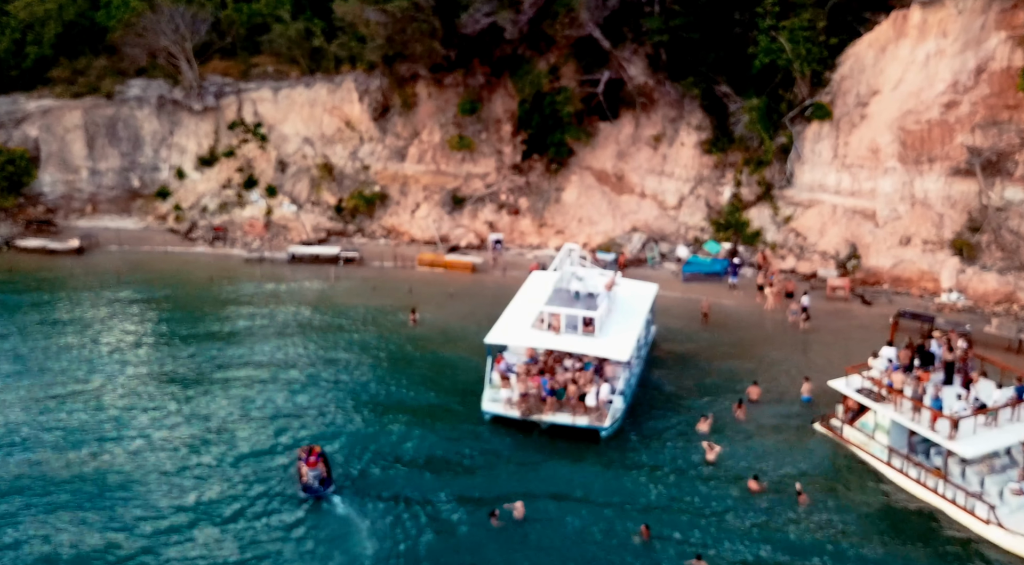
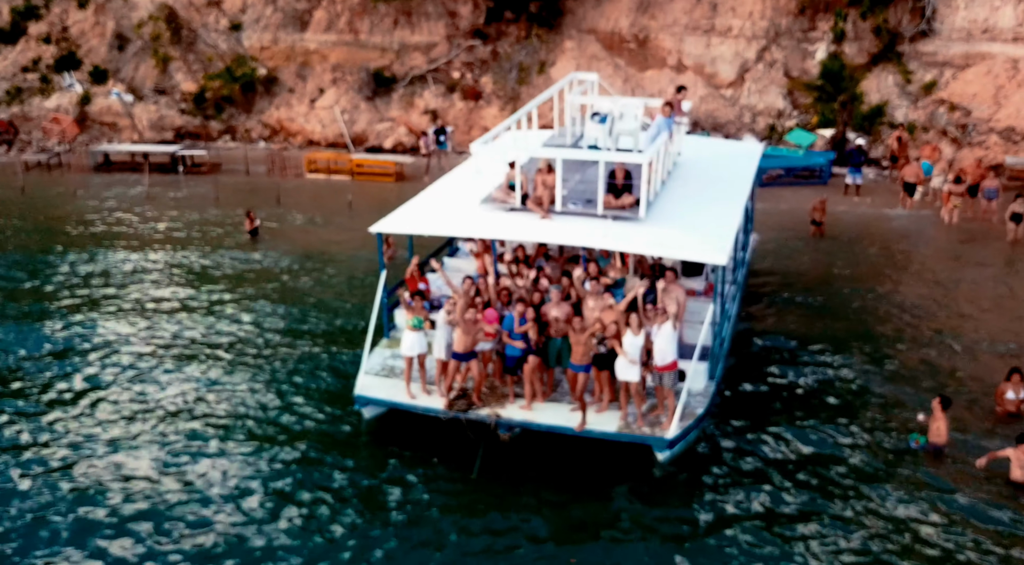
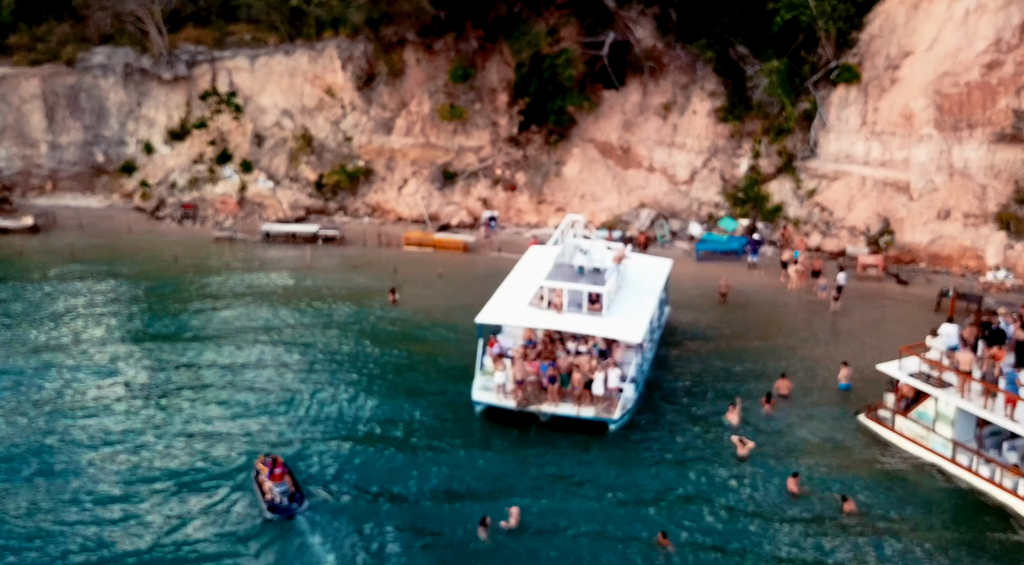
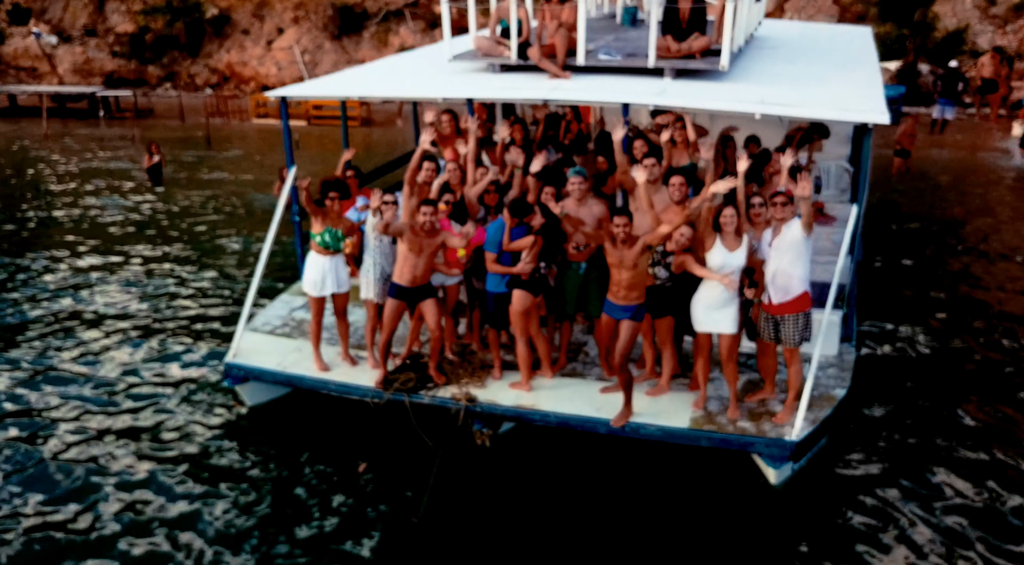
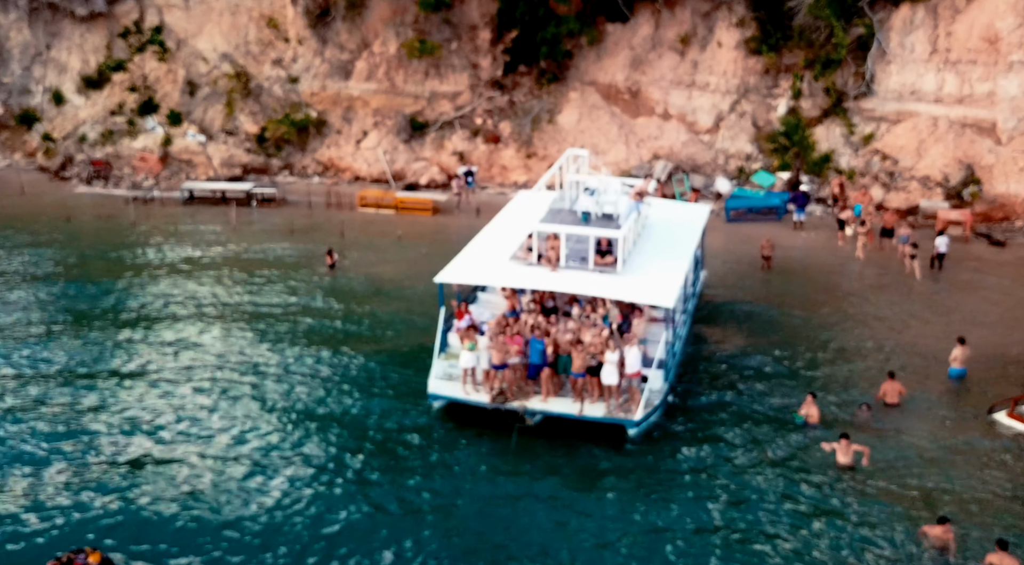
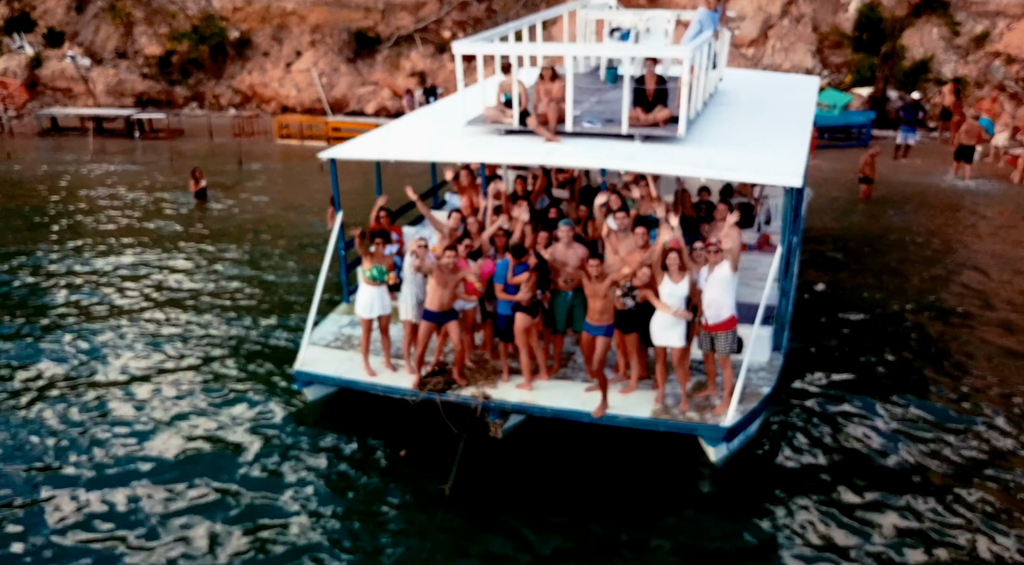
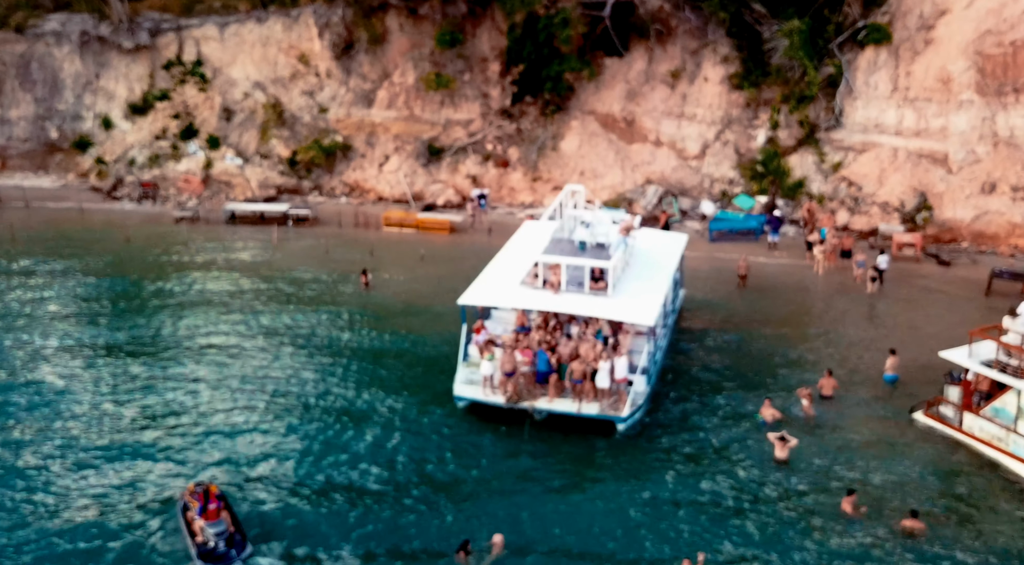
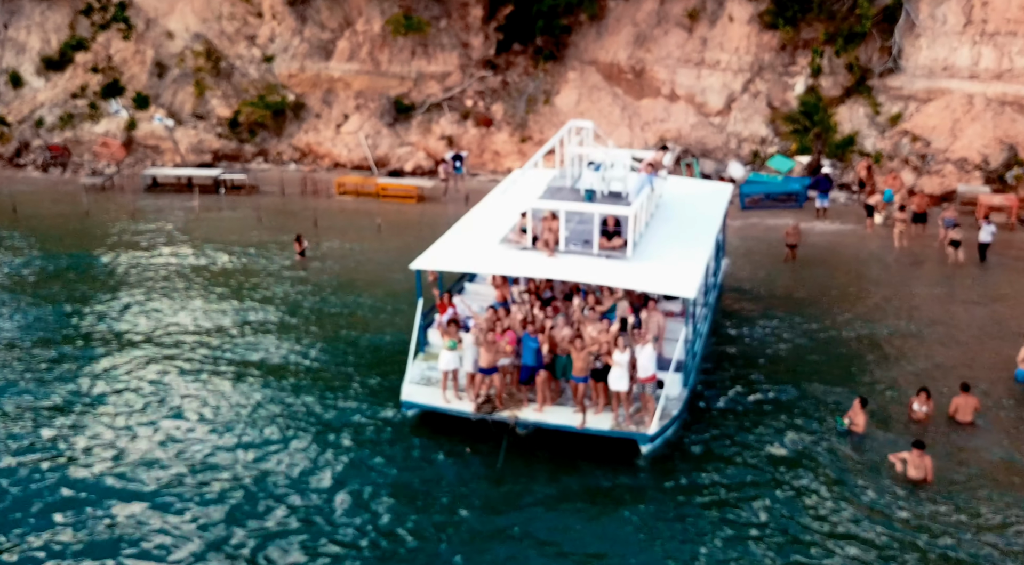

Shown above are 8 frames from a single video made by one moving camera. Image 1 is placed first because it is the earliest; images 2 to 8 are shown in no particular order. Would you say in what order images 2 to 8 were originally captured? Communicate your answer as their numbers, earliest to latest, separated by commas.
3, 7, 5, 8, 2, 6, 4
